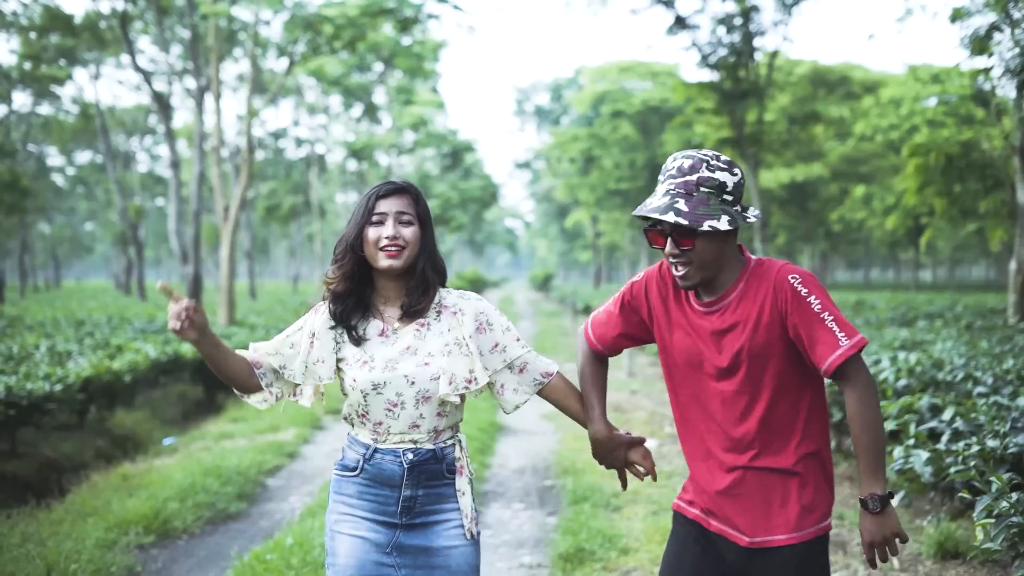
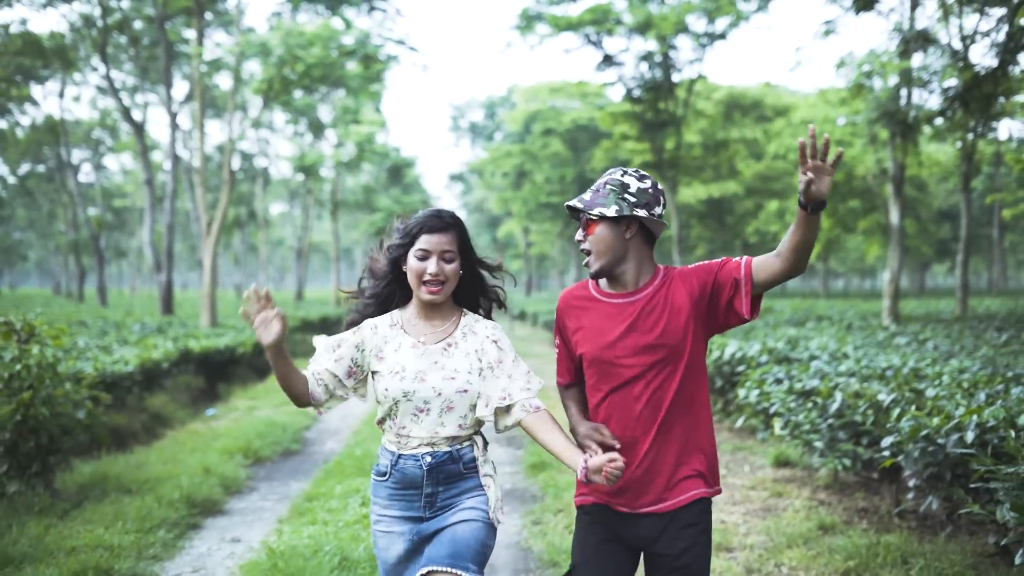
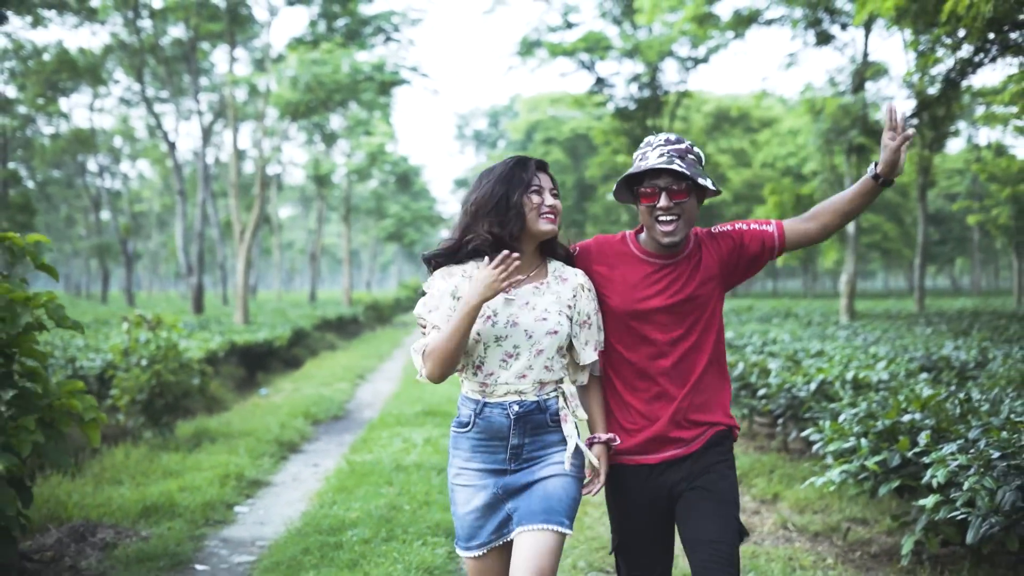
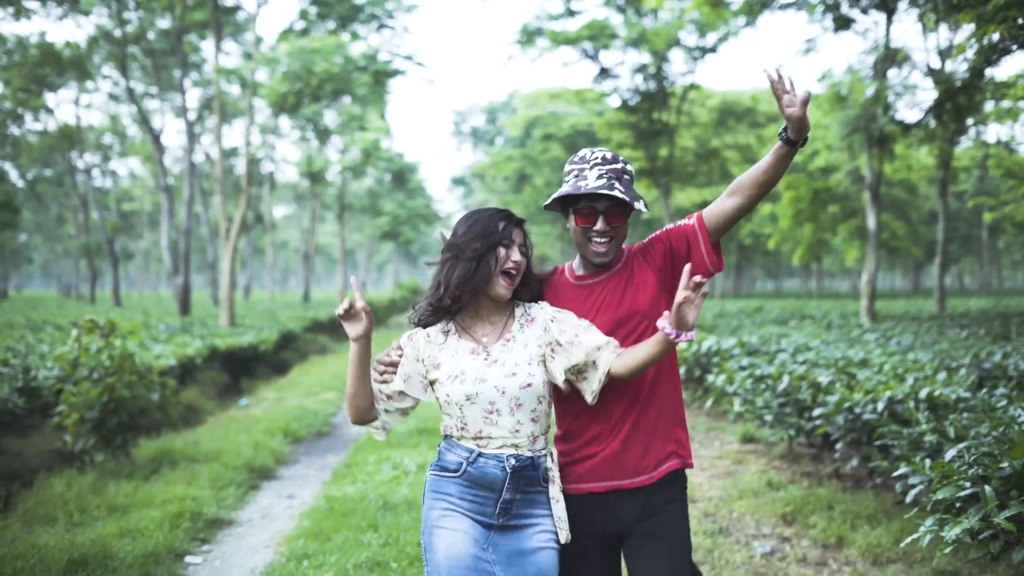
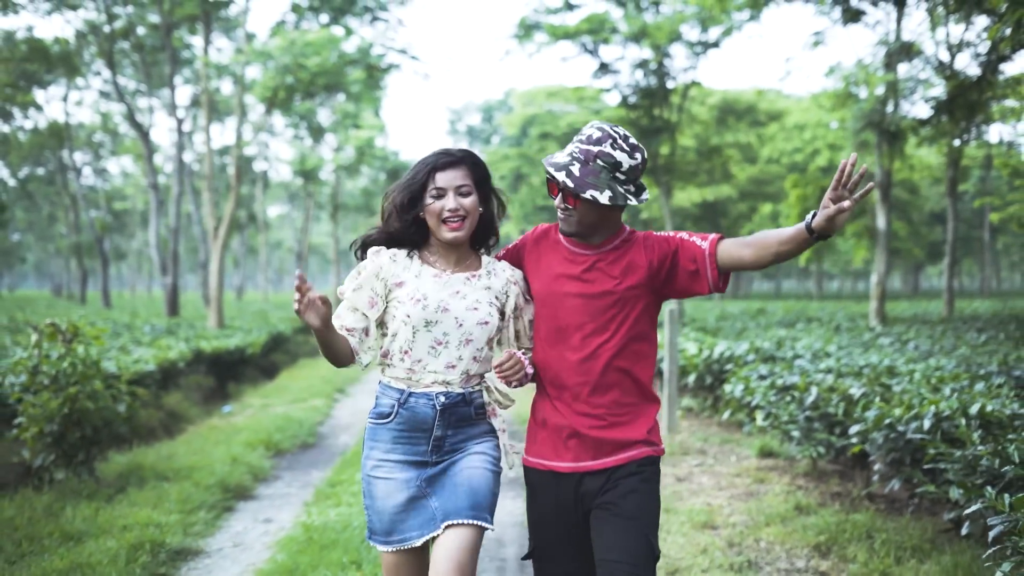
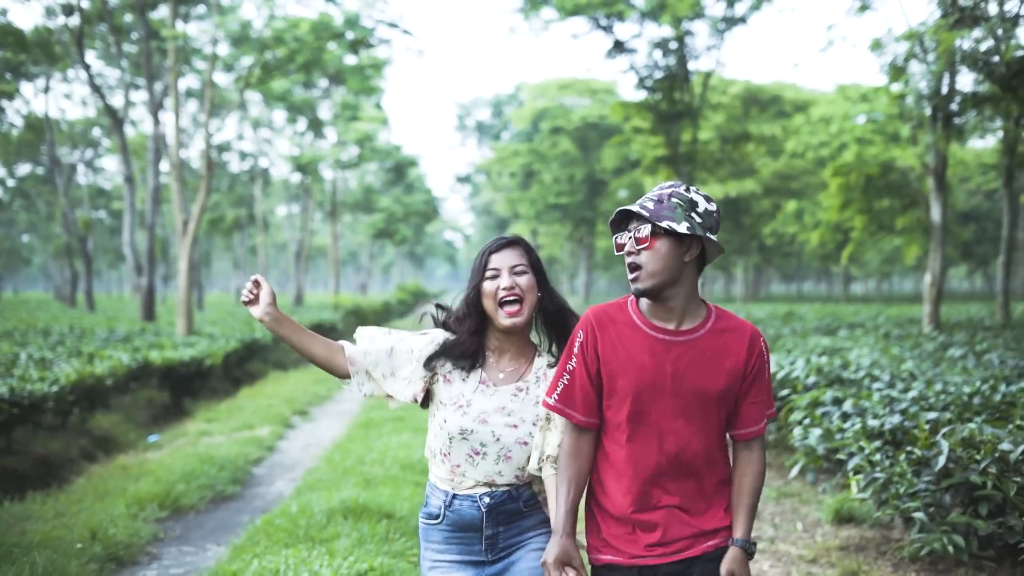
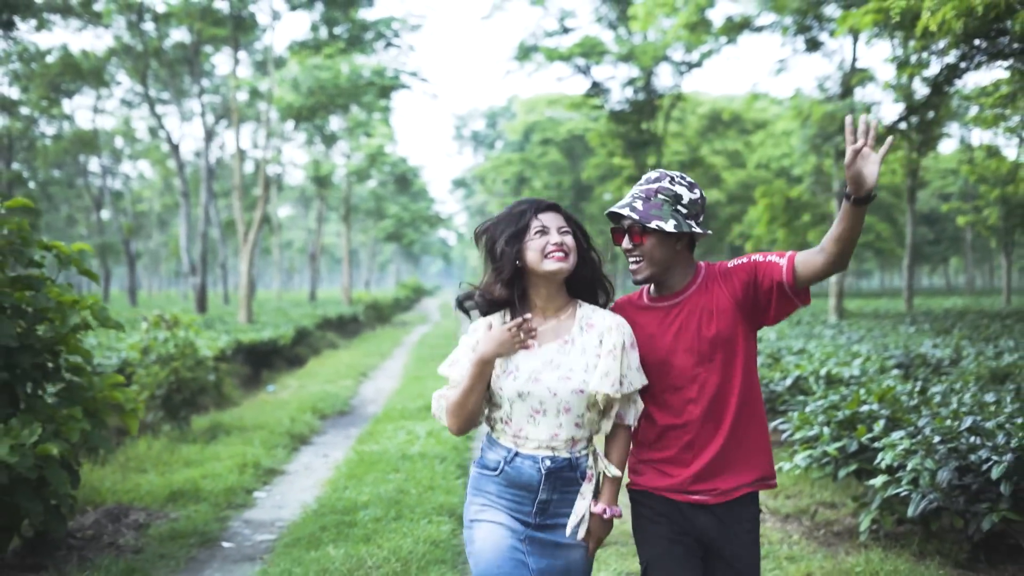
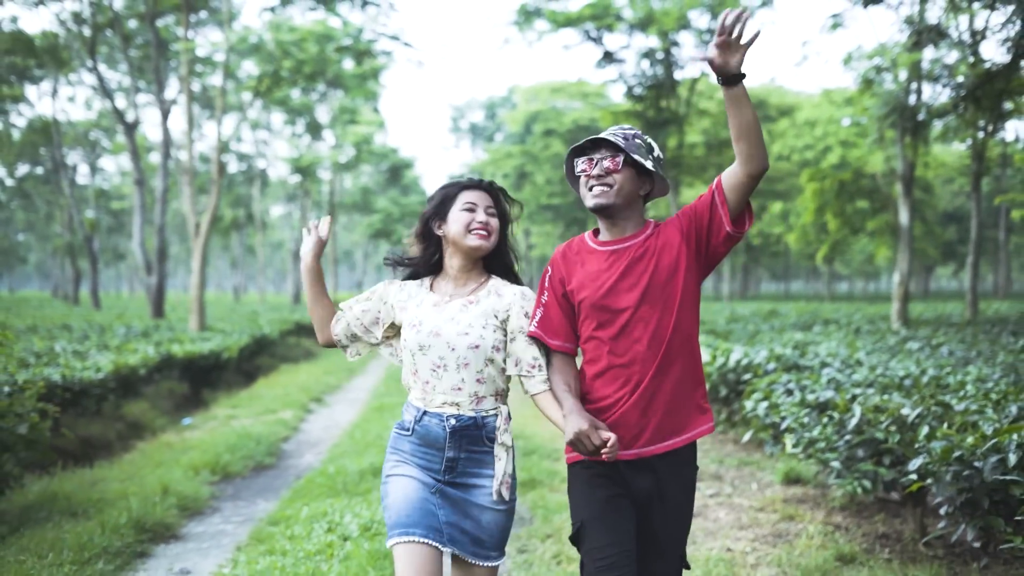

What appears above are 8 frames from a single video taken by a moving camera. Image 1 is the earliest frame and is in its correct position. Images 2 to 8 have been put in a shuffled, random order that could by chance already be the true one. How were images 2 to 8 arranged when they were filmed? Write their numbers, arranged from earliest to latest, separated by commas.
6, 8, 2, 5, 4, 3, 7
